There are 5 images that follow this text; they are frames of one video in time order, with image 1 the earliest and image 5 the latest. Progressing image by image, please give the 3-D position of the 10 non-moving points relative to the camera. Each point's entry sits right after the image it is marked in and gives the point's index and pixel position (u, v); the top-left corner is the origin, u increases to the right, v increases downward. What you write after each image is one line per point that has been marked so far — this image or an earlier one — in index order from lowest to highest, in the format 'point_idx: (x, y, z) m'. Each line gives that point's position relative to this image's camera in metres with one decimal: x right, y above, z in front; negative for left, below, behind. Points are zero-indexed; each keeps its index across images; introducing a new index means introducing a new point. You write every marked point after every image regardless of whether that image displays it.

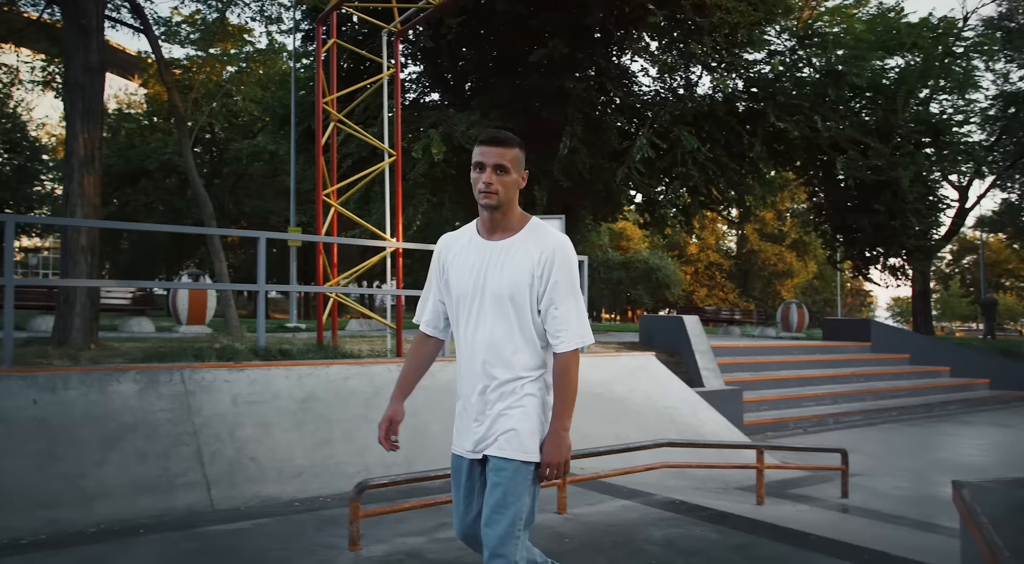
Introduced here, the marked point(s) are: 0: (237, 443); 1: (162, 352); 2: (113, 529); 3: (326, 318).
0: (-3.9, -2.3, +9.8) m
1: (-5.0, -1.0, +9.9) m
2: (-4.9, -3.0, +8.2) m
3: (-2.8, -0.5, +10.4) m
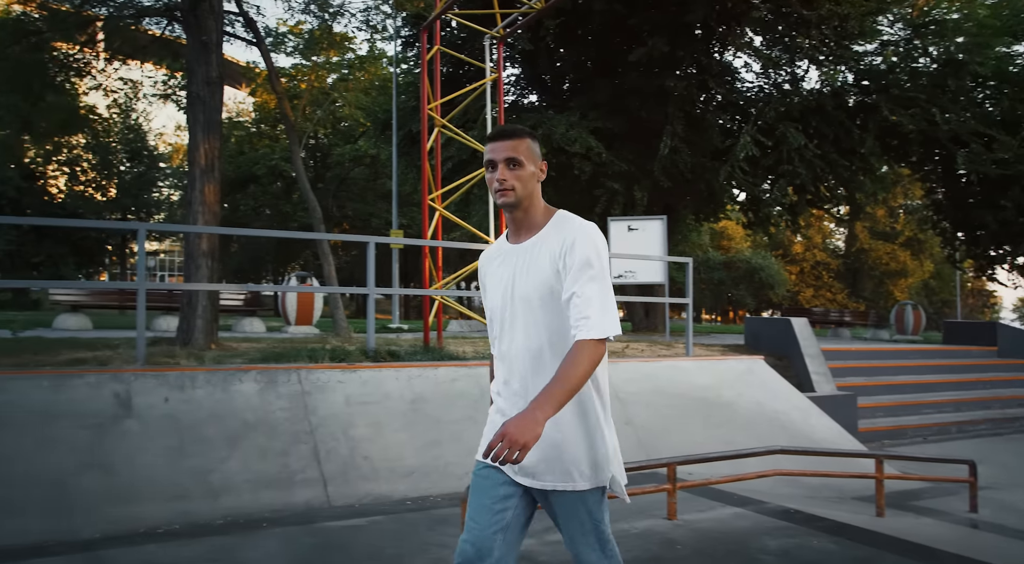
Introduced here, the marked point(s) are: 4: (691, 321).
0: (-2.4, -2.4, +10.1) m
1: (-3.5, -1.1, +10.3) m
2: (-3.5, -3.0, +8.6) m
3: (-1.2, -0.6, +10.5) m
4: (+2.9, -0.6, +10.8) m
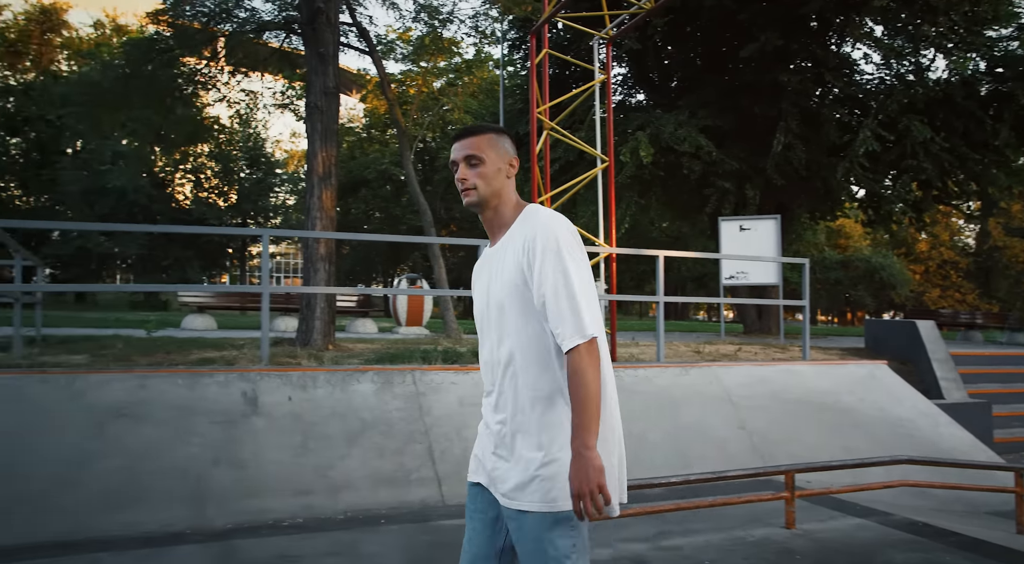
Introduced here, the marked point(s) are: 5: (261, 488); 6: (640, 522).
0: (-0.7, -2.4, +10.2) m
1: (-1.8, -1.1, +10.5) m
2: (-2.0, -3.1, +8.9) m
3: (+0.5, -0.6, +10.6) m
4: (+4.5, -0.6, +10.5) m
5: (-3.3, -2.7, +9.0) m
6: (+1.7, -3.4, +9.6) m
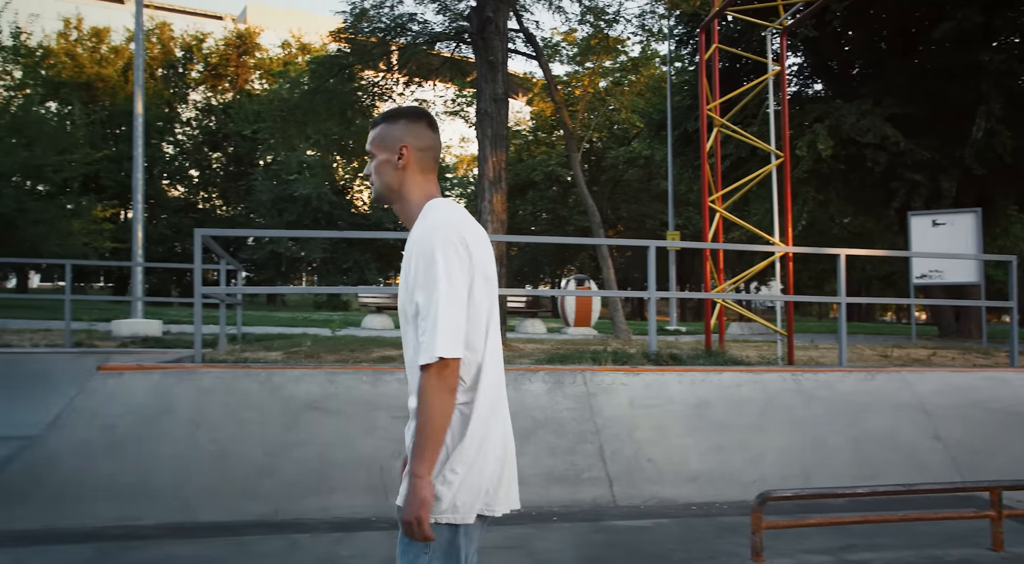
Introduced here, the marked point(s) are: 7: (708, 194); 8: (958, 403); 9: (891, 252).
0: (+1.8, -2.4, +10.1) m
1: (+0.8, -1.1, +10.7) m
2: (+0.4, -3.1, +9.1) m
3: (+3.0, -0.6, +10.3) m
4: (+7.1, -0.6, +9.5) m
5: (-0.9, -2.8, +9.4) m
6: (+4.2, -3.4, +9.1) m
7: (+3.0, +1.4, +10.3) m
8: (+6.8, -1.8, +10.3) m
9: (+5.6, +0.4, +10.0) m
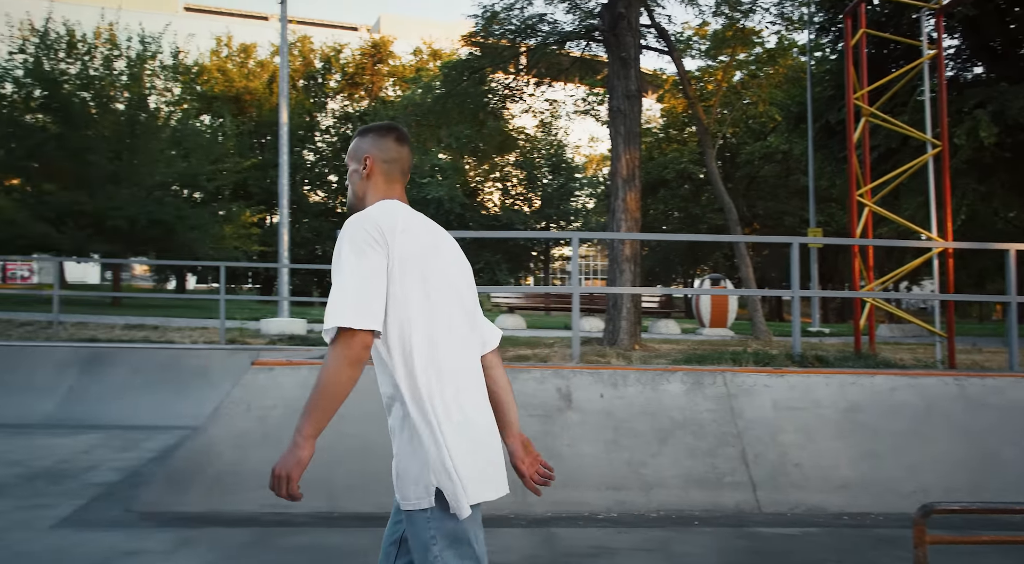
0: (+3.8, -2.4, +9.8) m
1: (+2.9, -1.1, +10.4) m
2: (+2.2, -3.1, +8.9) m
3: (+5.0, -0.6, +9.8) m
4: (+8.9, -0.6, +8.5) m
5: (+1.0, -2.7, +9.3) m
6: (+6.0, -3.3, +8.5) m
7: (+5.0, +1.4, +9.8) m
8: (+8.7, -1.8, +9.3) m
9: (+7.5, +0.5, +9.2) m
